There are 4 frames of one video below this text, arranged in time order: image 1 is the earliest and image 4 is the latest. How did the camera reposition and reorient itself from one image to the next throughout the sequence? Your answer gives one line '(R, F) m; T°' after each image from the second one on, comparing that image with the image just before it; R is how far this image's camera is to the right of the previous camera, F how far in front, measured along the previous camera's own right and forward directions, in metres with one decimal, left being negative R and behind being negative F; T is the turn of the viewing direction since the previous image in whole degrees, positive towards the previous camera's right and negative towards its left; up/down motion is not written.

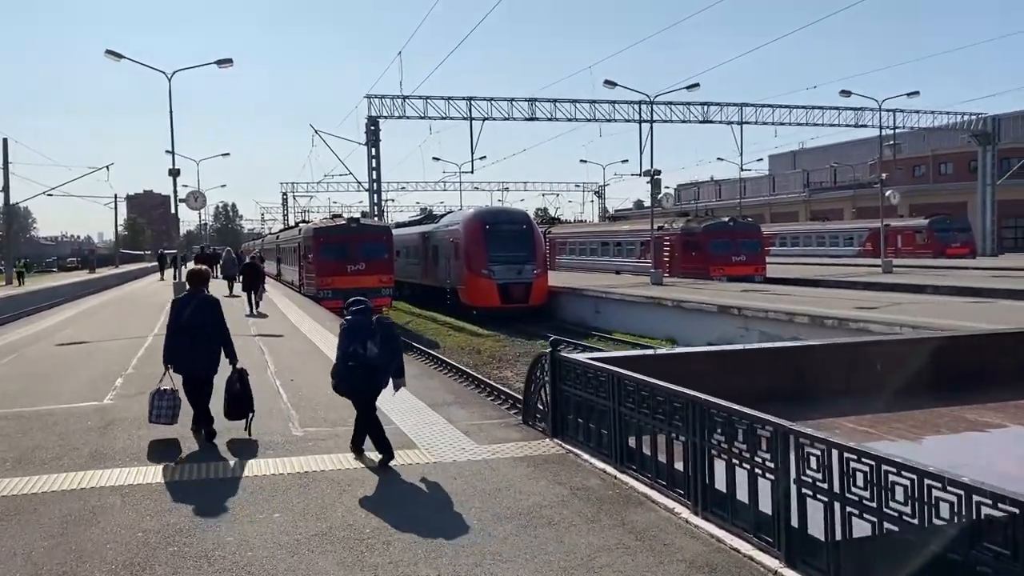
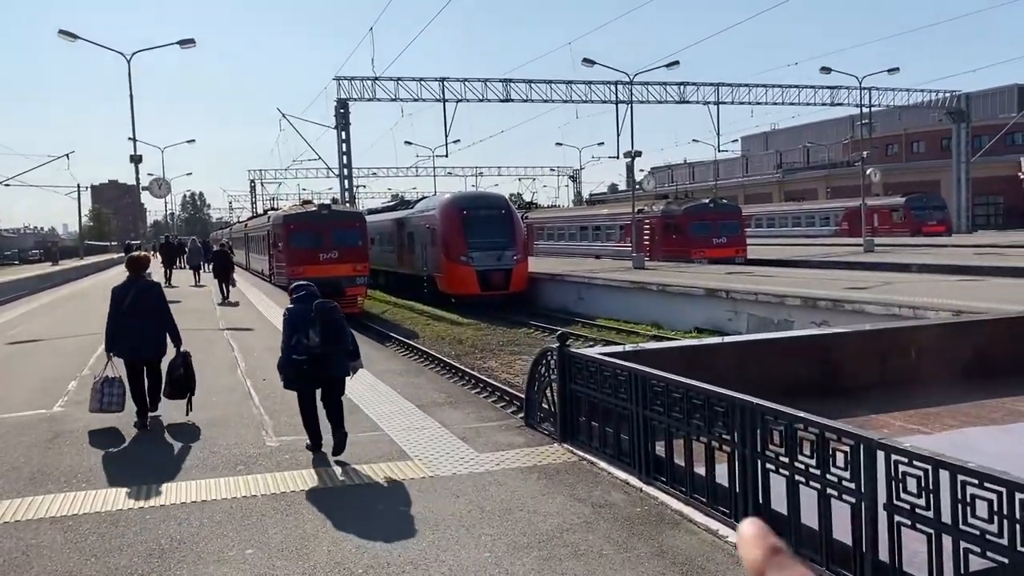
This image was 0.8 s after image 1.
(-0.2, +0.7) m; +2°
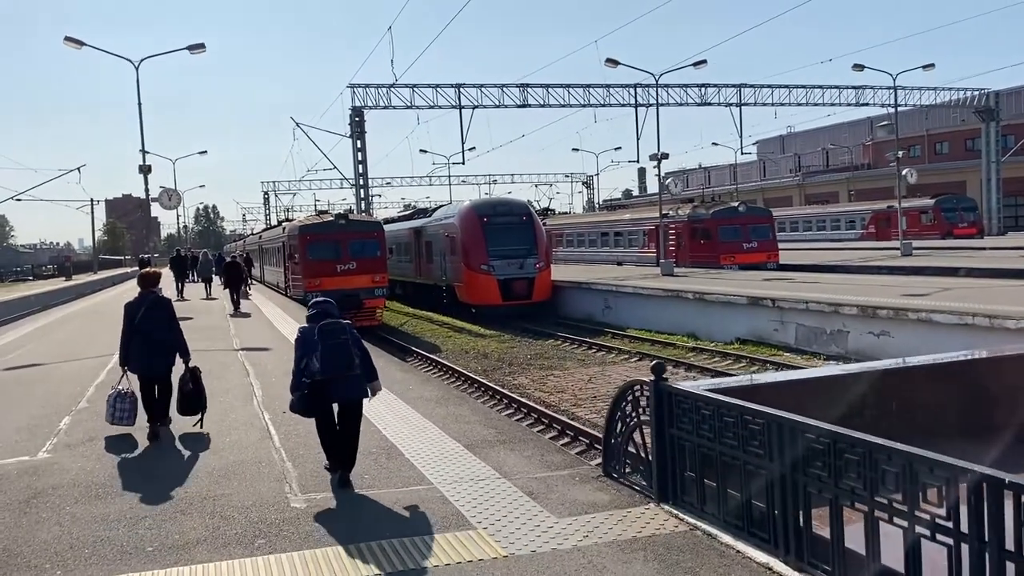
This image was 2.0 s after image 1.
(-0.3, +1.1) m; -1°
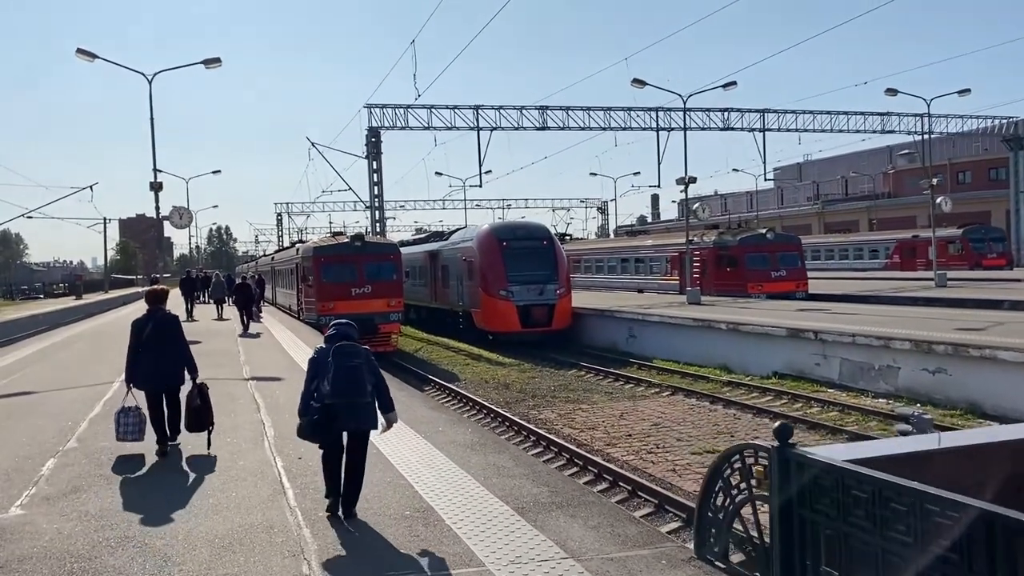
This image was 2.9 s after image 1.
(-0.3, +0.9) m; -1°
